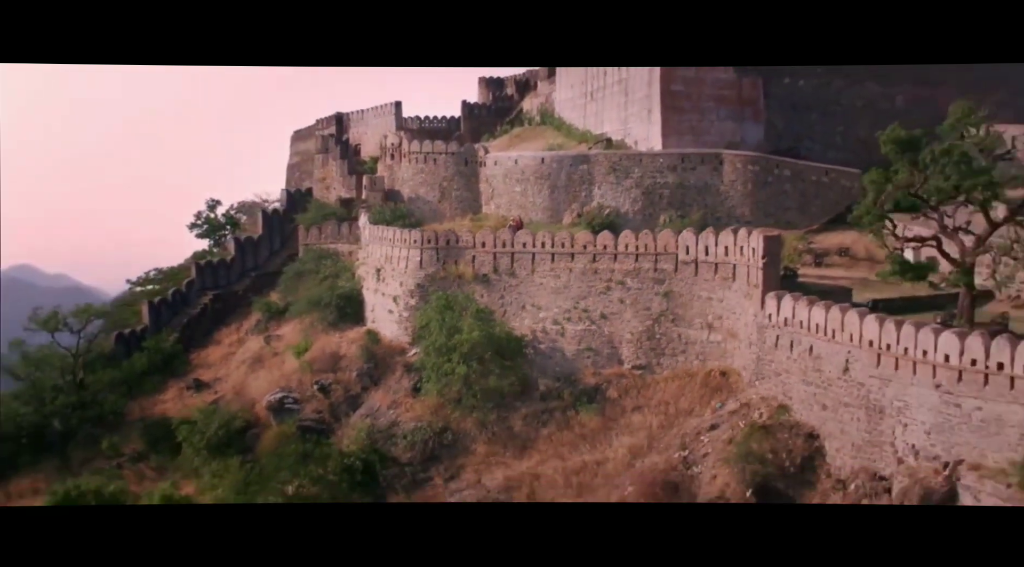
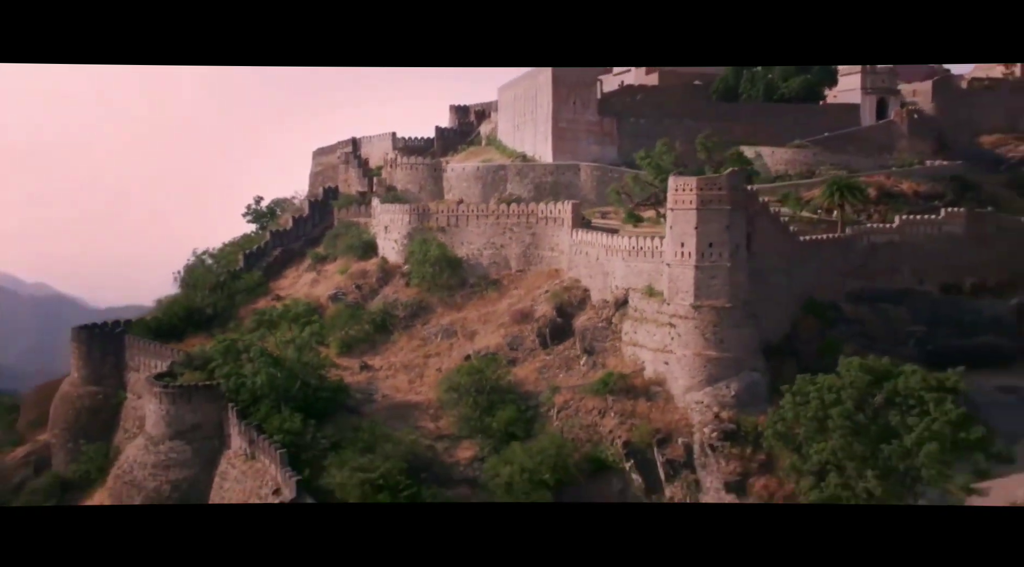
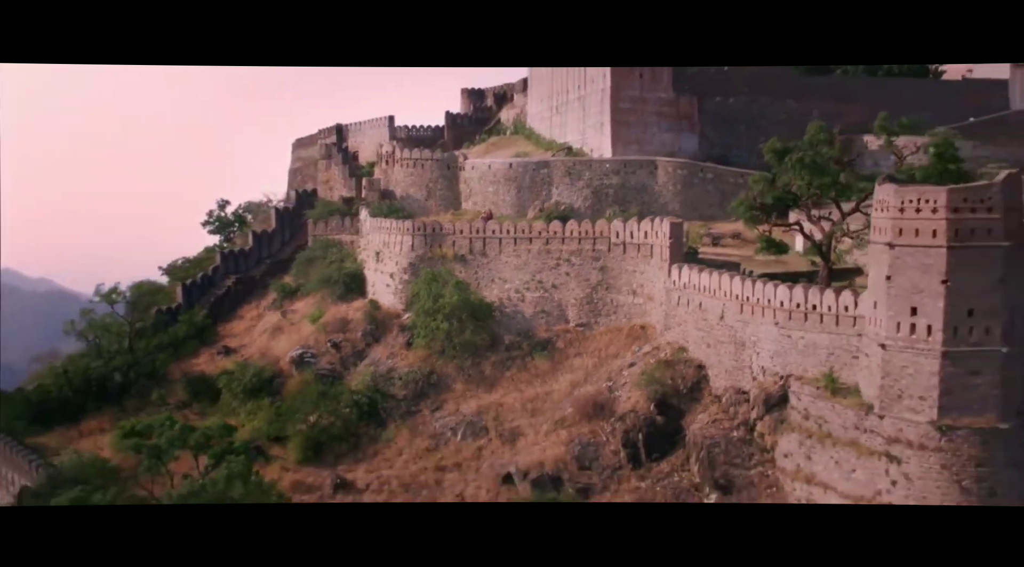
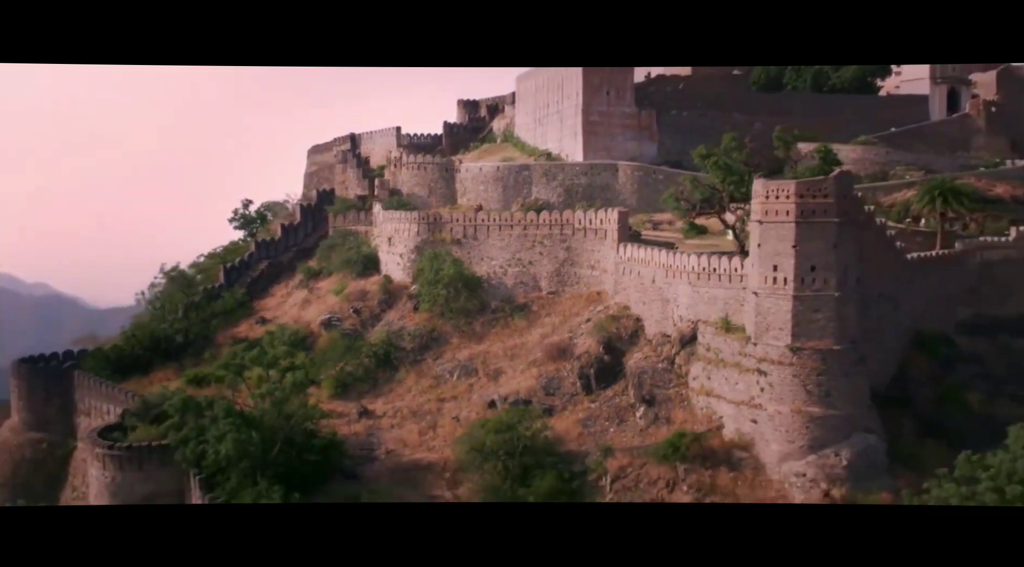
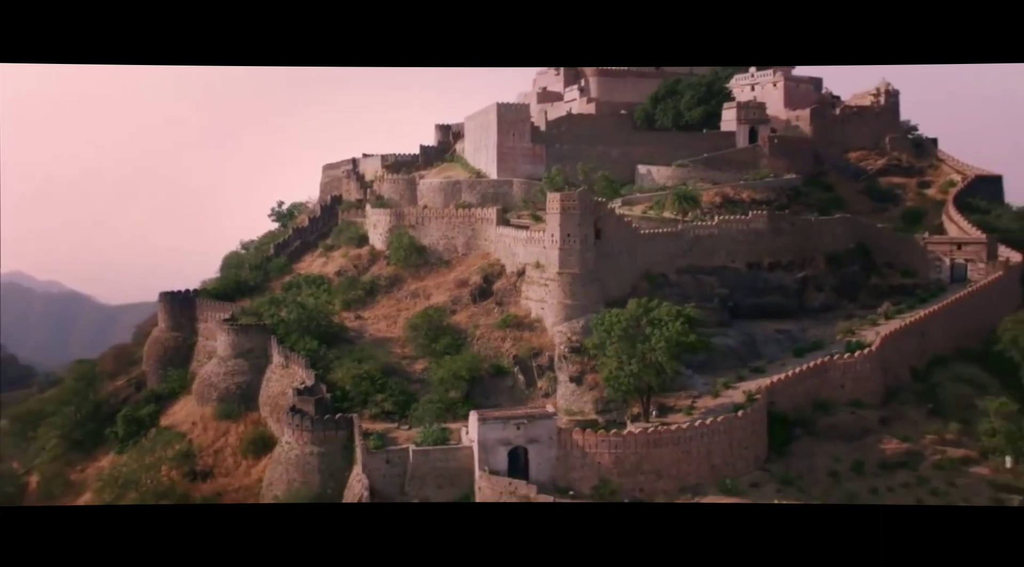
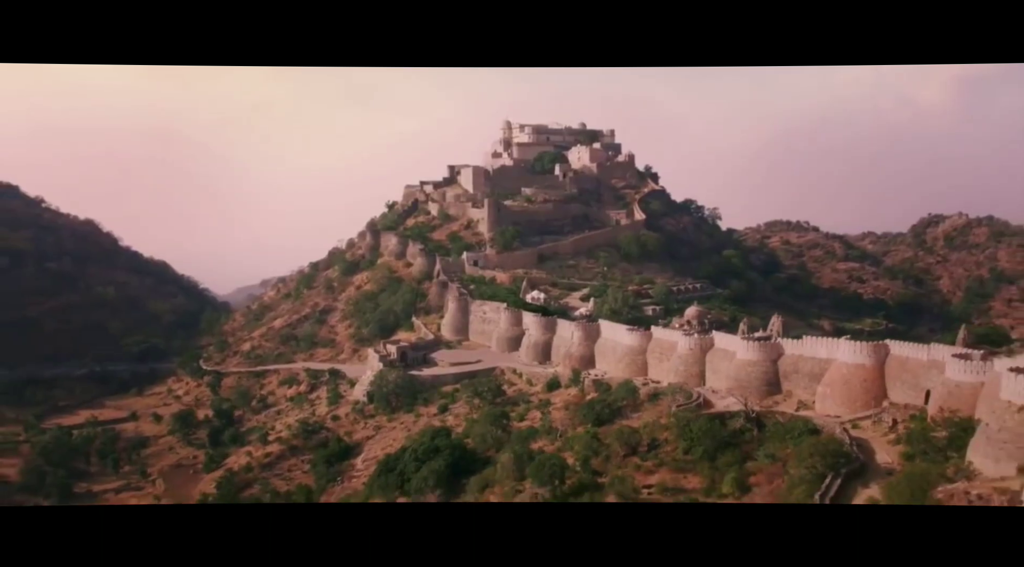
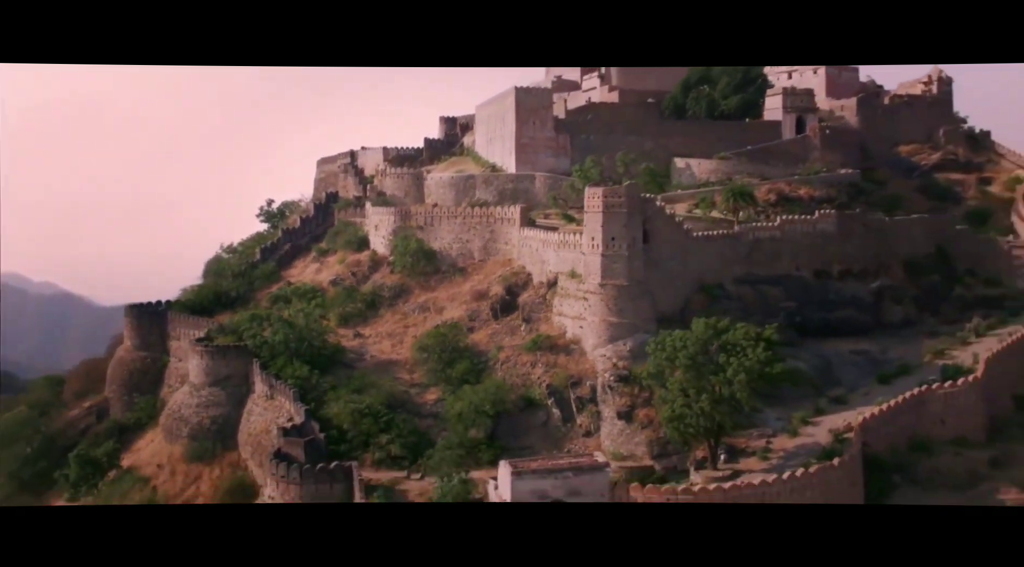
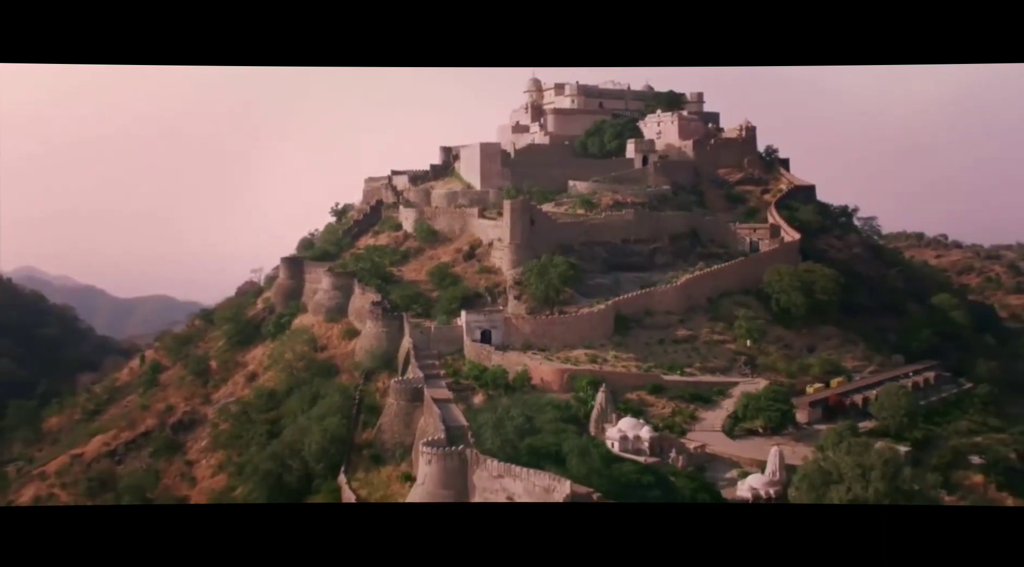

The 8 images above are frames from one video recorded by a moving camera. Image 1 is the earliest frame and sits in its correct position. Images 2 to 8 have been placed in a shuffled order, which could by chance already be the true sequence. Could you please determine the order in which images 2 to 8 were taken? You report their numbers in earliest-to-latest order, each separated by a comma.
3, 4, 2, 7, 5, 8, 6
